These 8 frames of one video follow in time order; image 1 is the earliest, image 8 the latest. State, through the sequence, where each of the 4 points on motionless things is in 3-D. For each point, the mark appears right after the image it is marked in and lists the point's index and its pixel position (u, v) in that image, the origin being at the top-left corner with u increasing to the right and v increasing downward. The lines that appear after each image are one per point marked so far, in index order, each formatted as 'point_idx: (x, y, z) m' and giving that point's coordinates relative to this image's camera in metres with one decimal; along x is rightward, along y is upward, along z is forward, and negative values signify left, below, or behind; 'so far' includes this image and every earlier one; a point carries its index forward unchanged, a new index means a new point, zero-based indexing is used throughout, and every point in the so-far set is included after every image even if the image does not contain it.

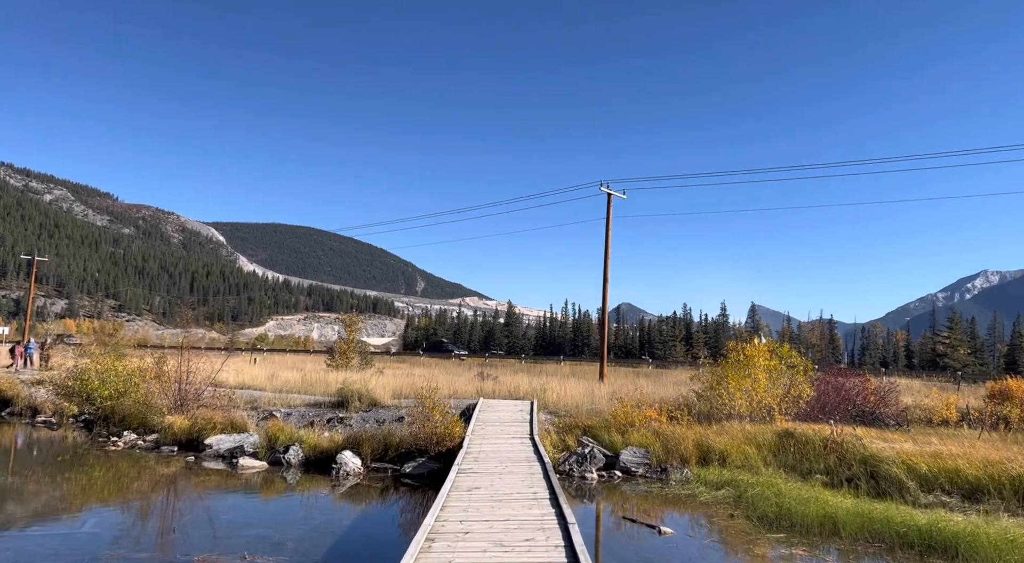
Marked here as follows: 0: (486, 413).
0: (-0.7, -3.4, +17.6) m
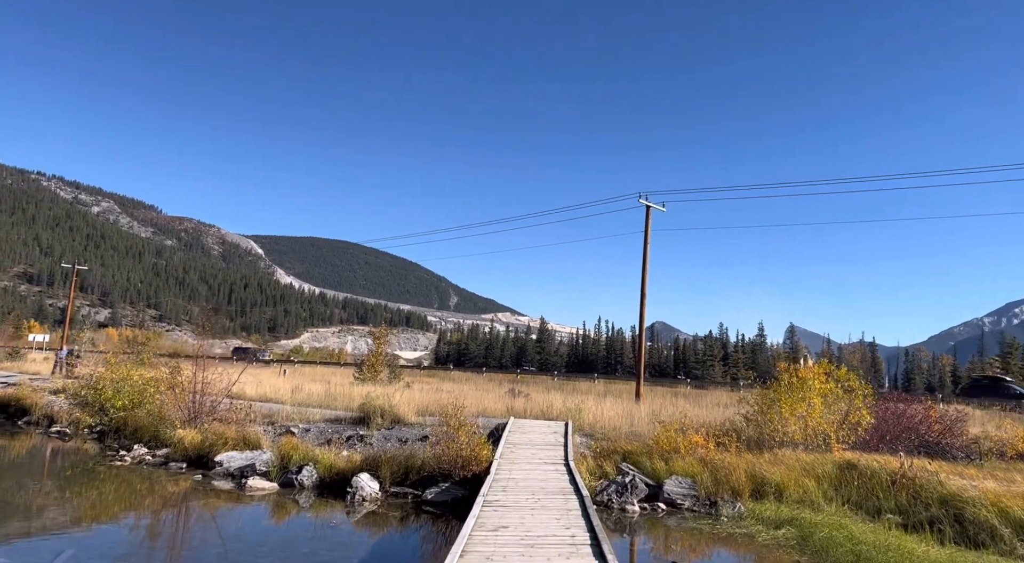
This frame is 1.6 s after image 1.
0: (+0.1, -3.7, +16.2) m
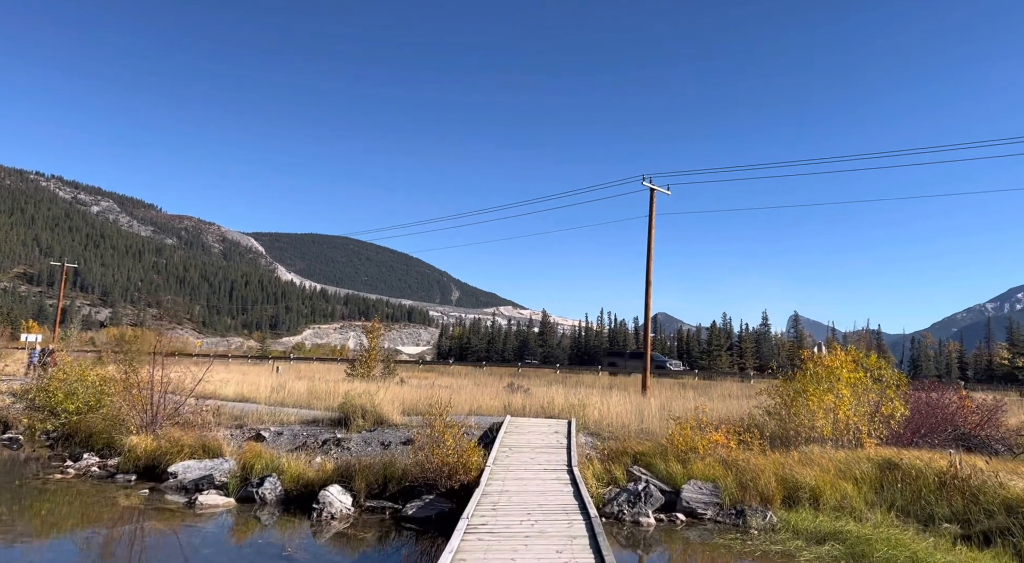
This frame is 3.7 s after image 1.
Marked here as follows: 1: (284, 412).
0: (0.0, -3.3, +14.3) m
1: (-6.3, -3.5, +18.3) m
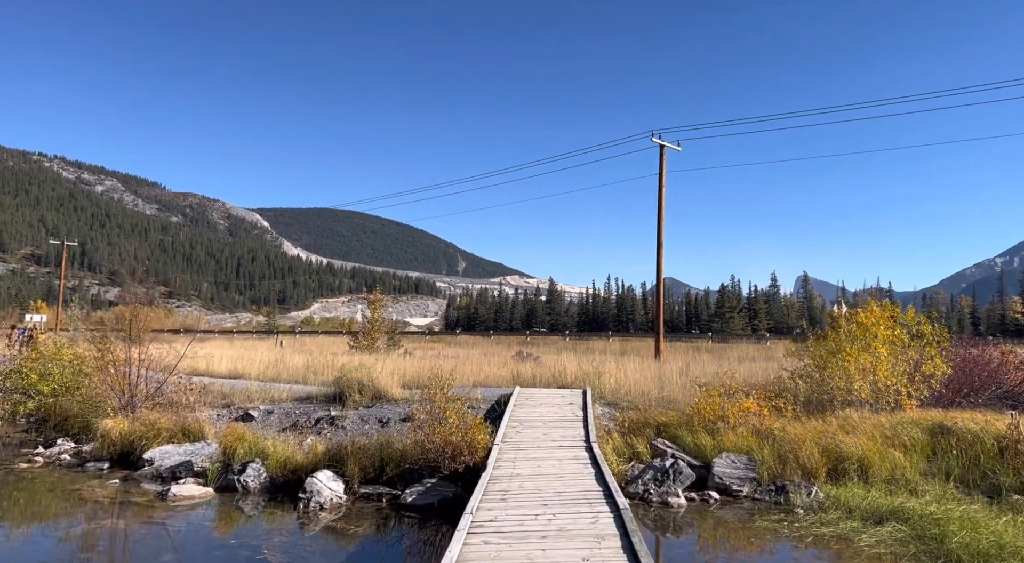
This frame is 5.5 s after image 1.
0: (+0.2, -2.5, +12.9) m
1: (-6.0, -2.7, +17.0) m
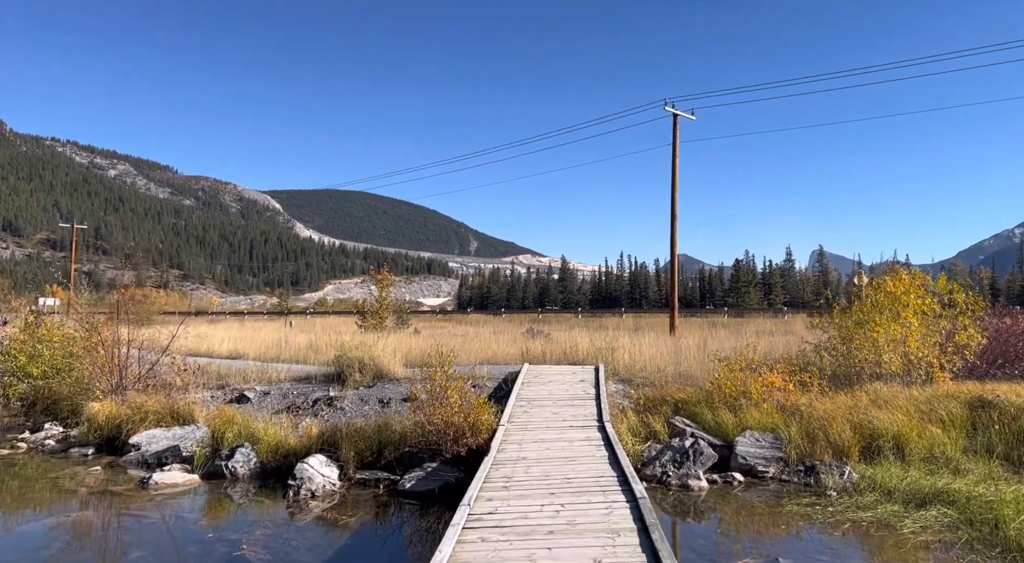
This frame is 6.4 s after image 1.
0: (+0.3, -1.9, +12.1) m
1: (-5.8, -2.1, +16.4) m
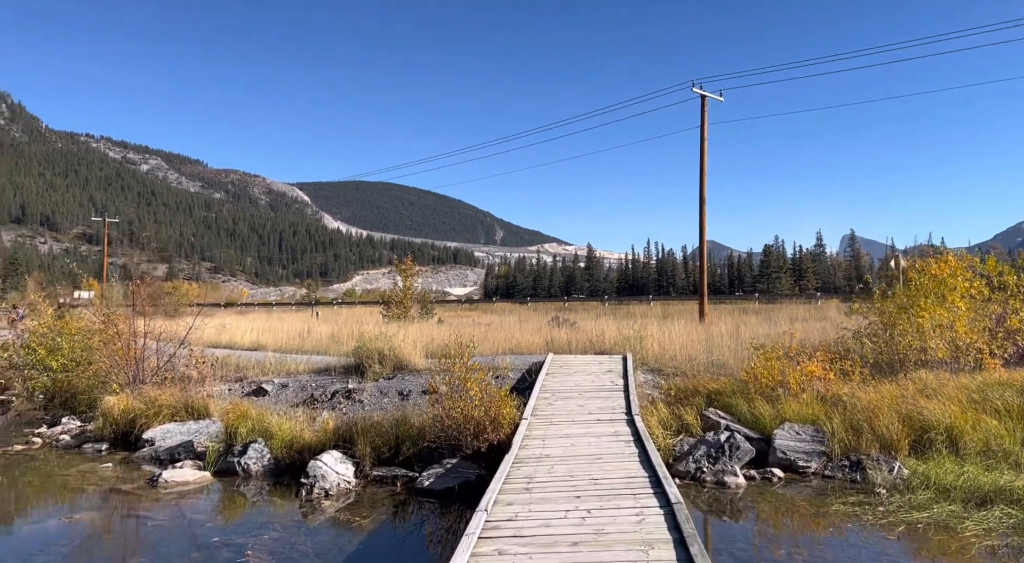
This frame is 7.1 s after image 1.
0: (+0.7, -1.7, +11.5) m
1: (-5.2, -1.9, +16.0) m
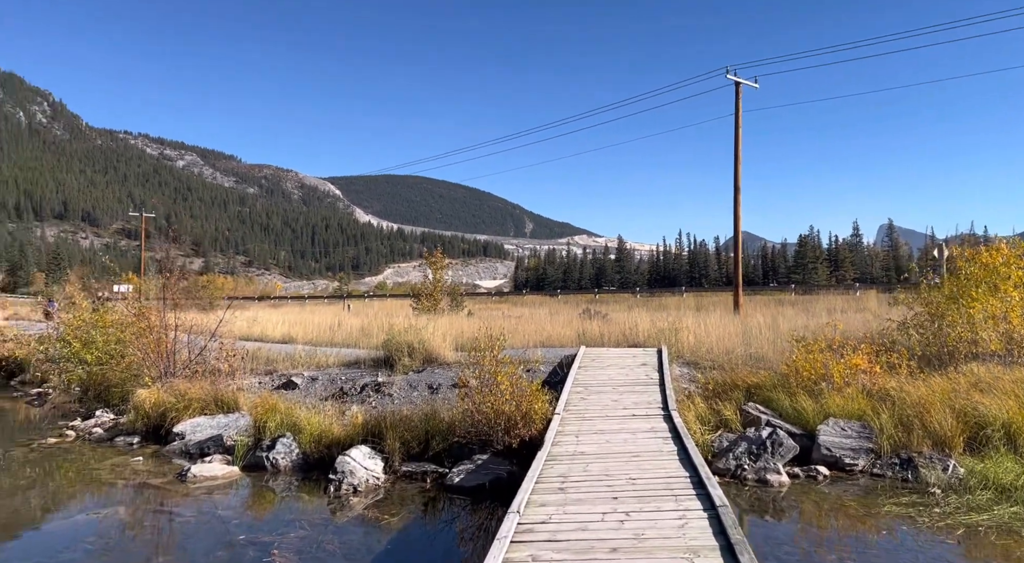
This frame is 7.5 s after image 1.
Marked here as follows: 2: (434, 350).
0: (+1.3, -1.5, +11.2) m
1: (-4.5, -1.7, +16.0) m
2: (-1.7, -1.5, +14.3) m
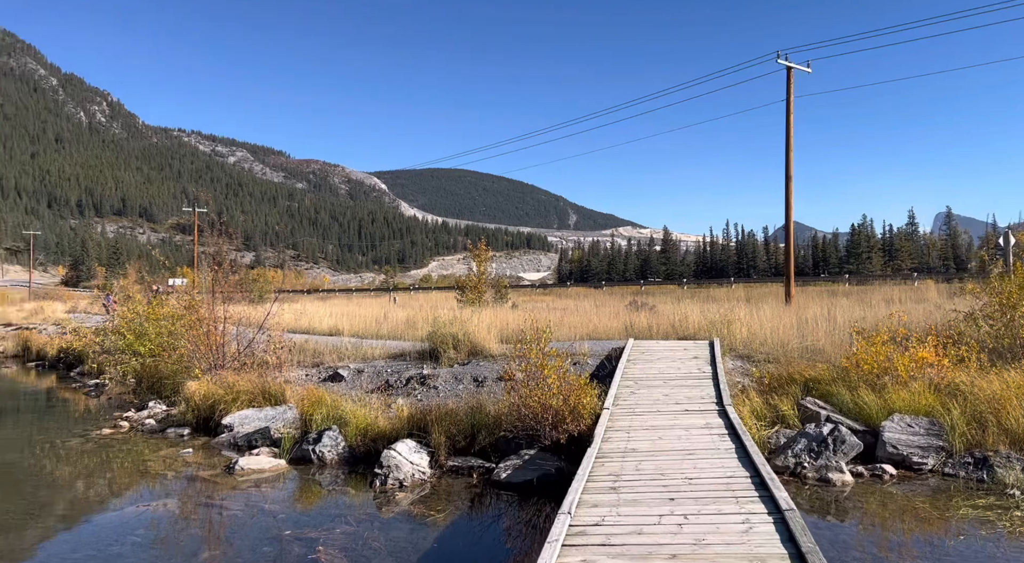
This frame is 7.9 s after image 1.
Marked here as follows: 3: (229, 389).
0: (+2.0, -1.4, +10.9) m
1: (-3.4, -1.5, +16.0) m
2: (-0.7, -1.3, +14.2) m
3: (-5.0, -1.9, +12.0) m
